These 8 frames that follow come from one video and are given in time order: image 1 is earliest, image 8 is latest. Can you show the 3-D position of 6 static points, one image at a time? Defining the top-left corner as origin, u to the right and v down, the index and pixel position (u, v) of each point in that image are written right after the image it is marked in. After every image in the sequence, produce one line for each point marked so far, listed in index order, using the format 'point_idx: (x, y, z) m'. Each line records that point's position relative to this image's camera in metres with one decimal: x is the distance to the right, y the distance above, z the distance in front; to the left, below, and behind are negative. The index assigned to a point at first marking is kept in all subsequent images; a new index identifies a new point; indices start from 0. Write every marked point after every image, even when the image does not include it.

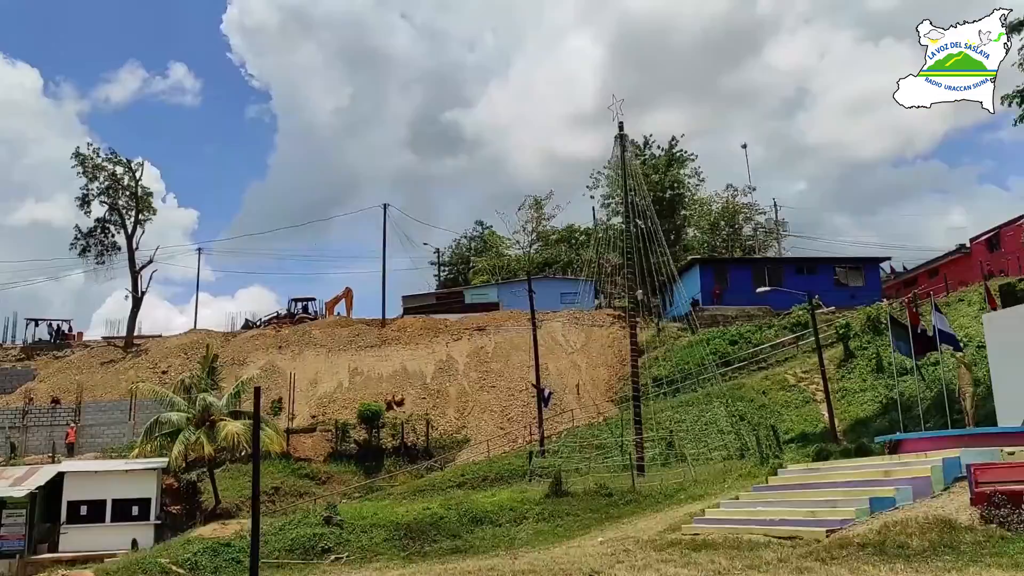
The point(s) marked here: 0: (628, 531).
0: (+2.3, -4.7, +19.5) m
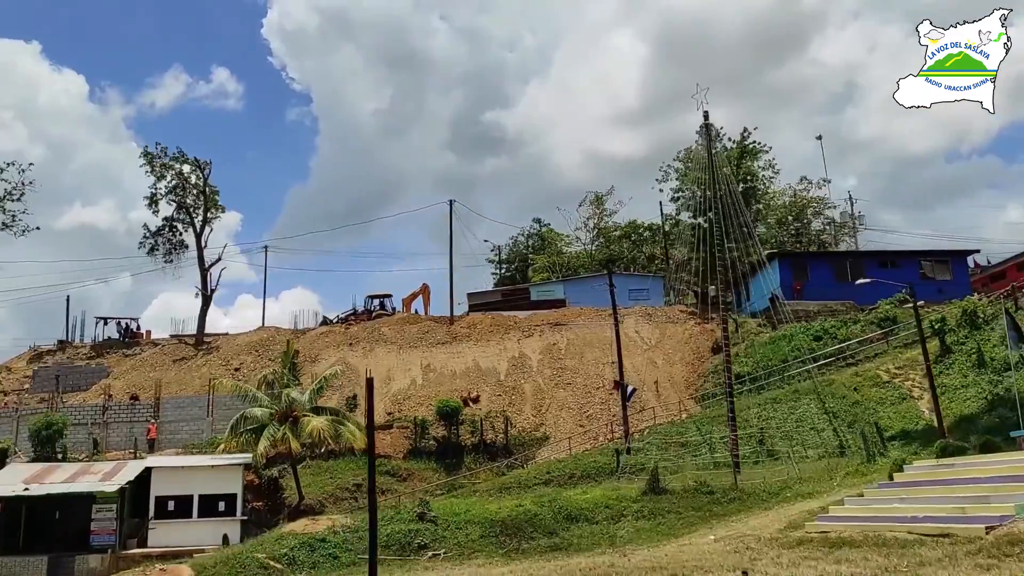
0: (+4.3, -4.5, +18.8) m
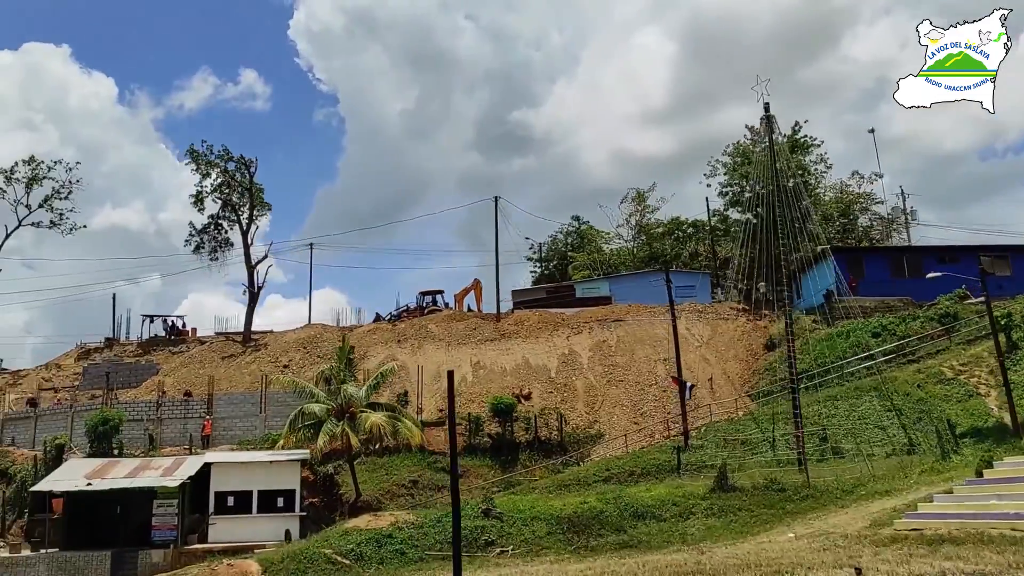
0: (+5.7, -4.4, +18.4) m
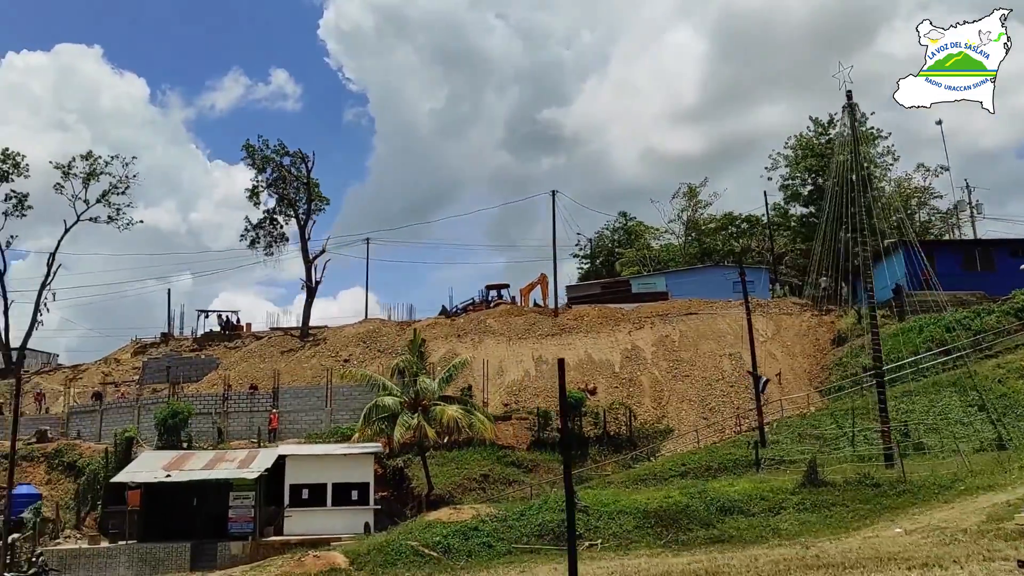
0: (+7.4, -4.2, +17.8) m
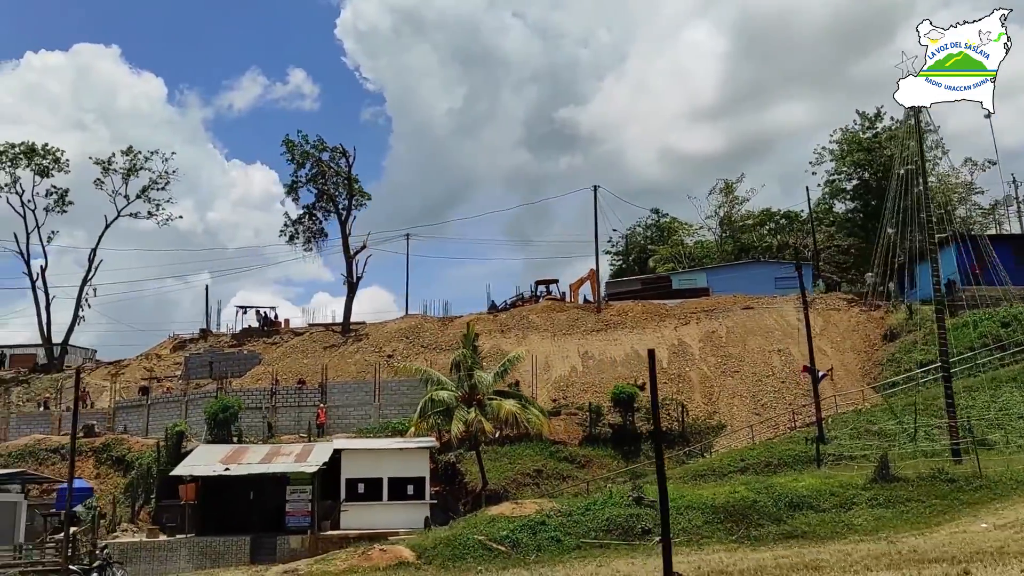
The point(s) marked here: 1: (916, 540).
0: (+8.8, -4.0, +17.4) m
1: (+6.8, -4.3, +17.1) m
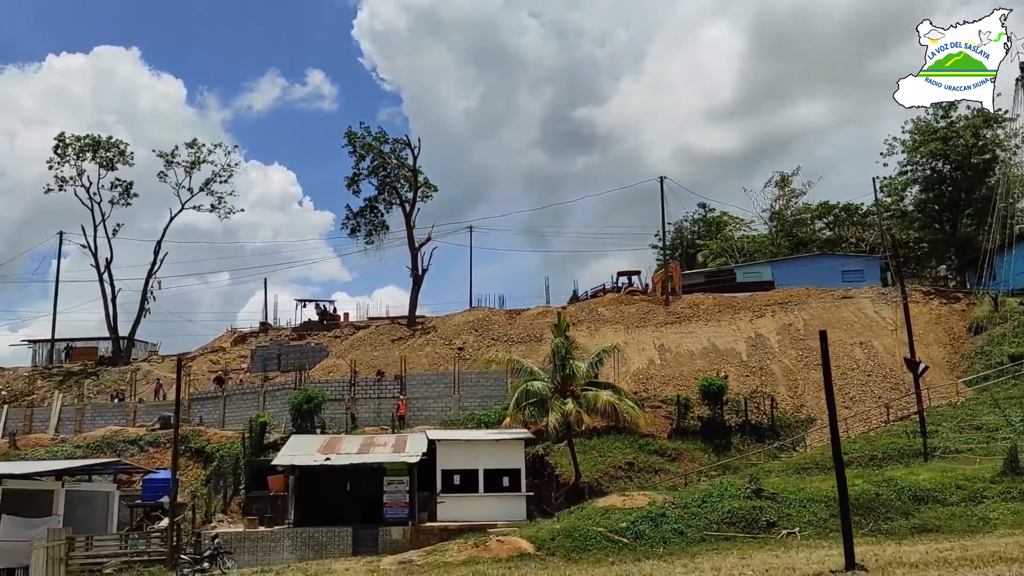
0: (+11.2, -3.7, +16.8) m
1: (+9.2, -4.0, +16.5) m
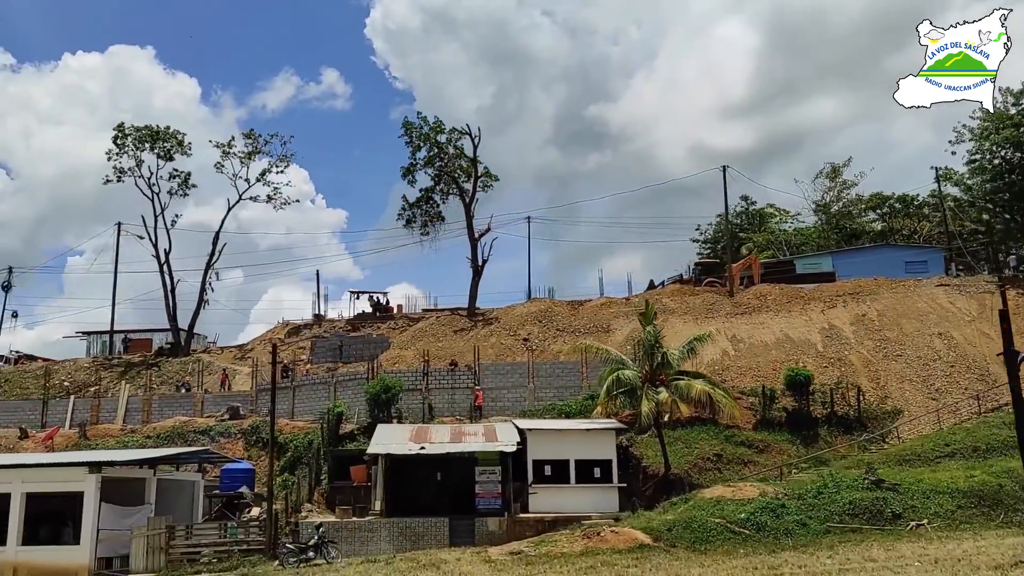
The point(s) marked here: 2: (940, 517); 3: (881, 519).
0: (+13.4, -3.4, +16.0) m
1: (+11.4, -3.7, +15.8) m
2: (+8.4, -4.5, +19.7) m
3: (+7.2, -4.5, +19.9) m
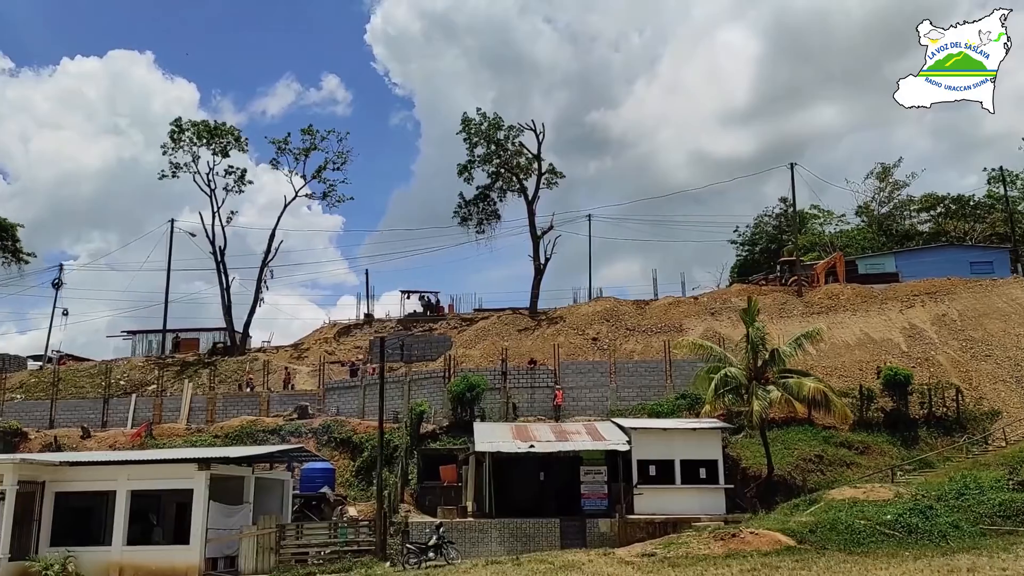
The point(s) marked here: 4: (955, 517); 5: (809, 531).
0: (+16.0, -3.2, +15.1) m
1: (+14.0, -3.5, +14.8) m
2: (+10.9, -4.3, +18.8) m
3: (+9.8, -4.4, +19.0) m
4: (+8.4, -4.4, +19.3) m
5: (+5.6, -4.7, +19.3) m
